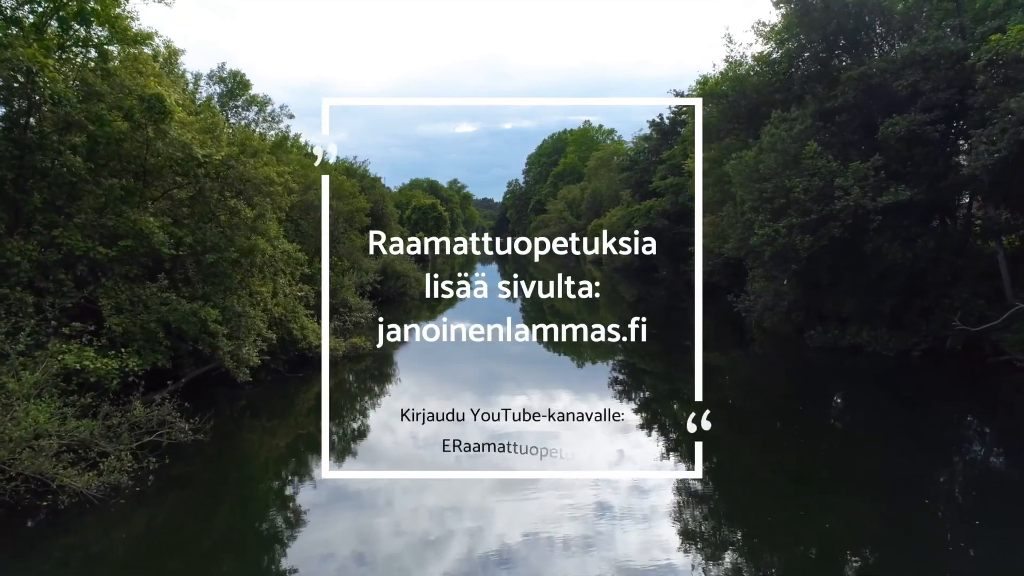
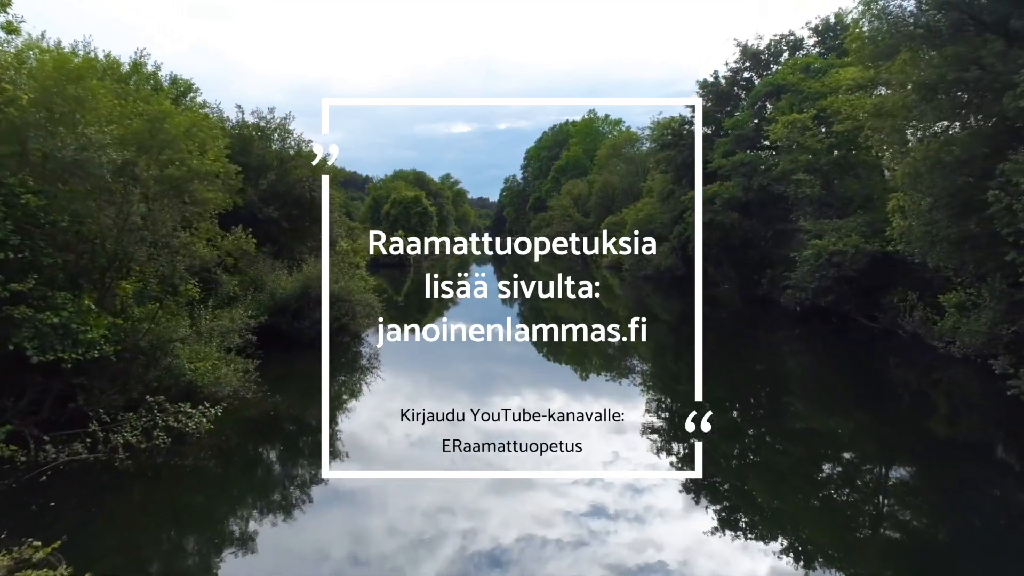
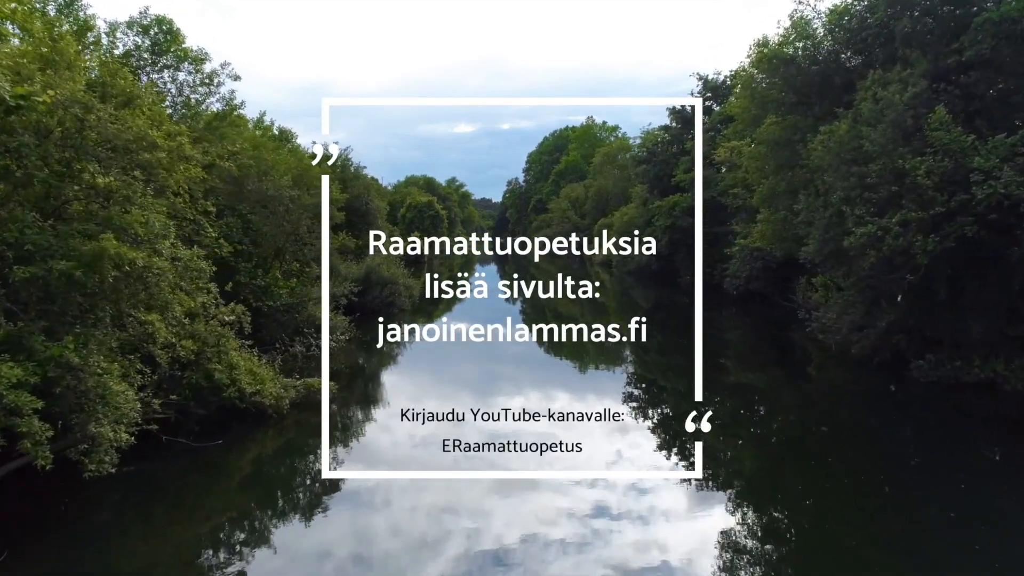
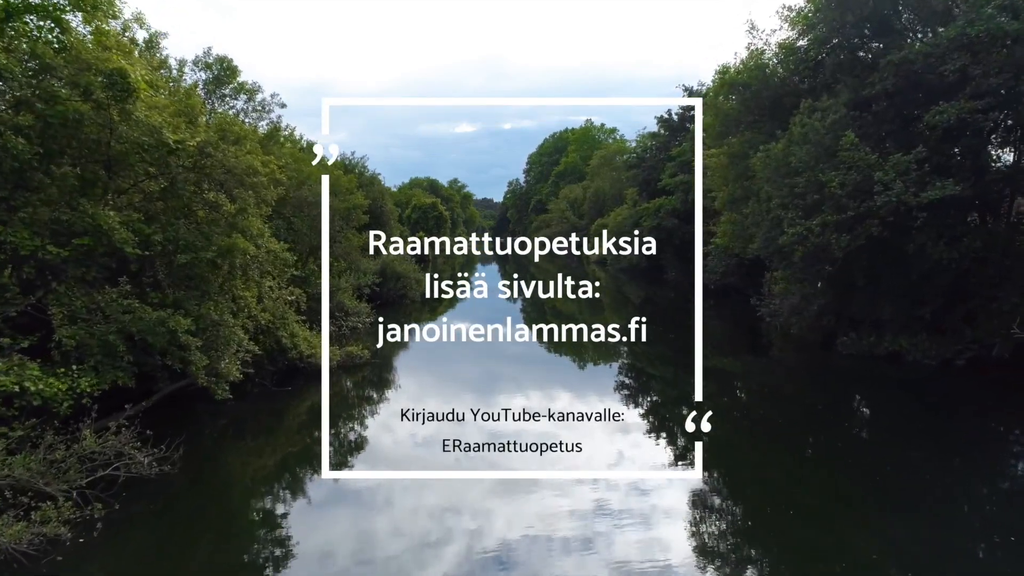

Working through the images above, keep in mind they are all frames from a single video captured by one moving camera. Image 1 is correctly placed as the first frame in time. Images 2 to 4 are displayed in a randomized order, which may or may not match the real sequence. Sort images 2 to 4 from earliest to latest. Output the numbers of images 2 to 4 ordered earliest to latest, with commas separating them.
4, 3, 2
